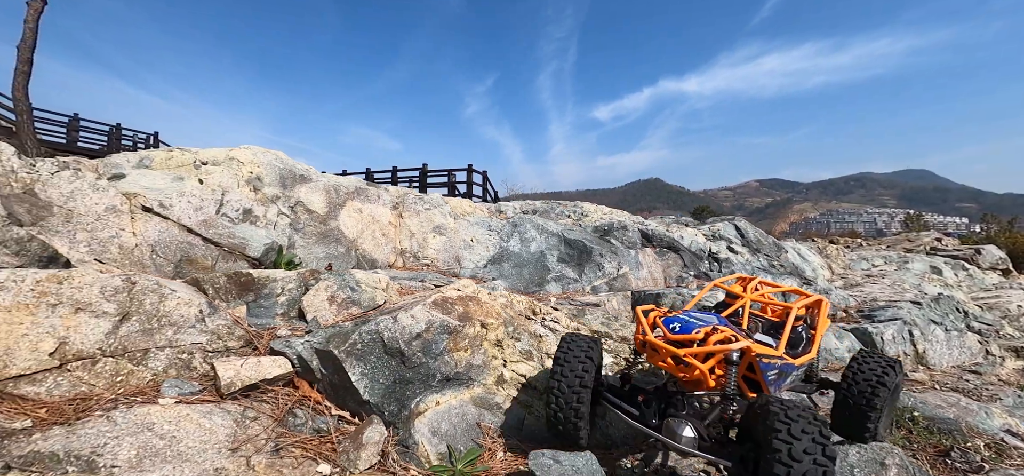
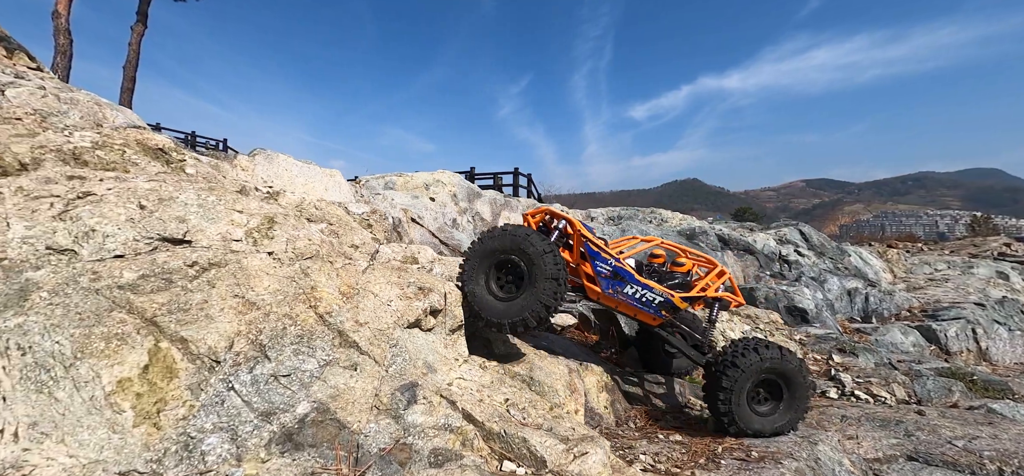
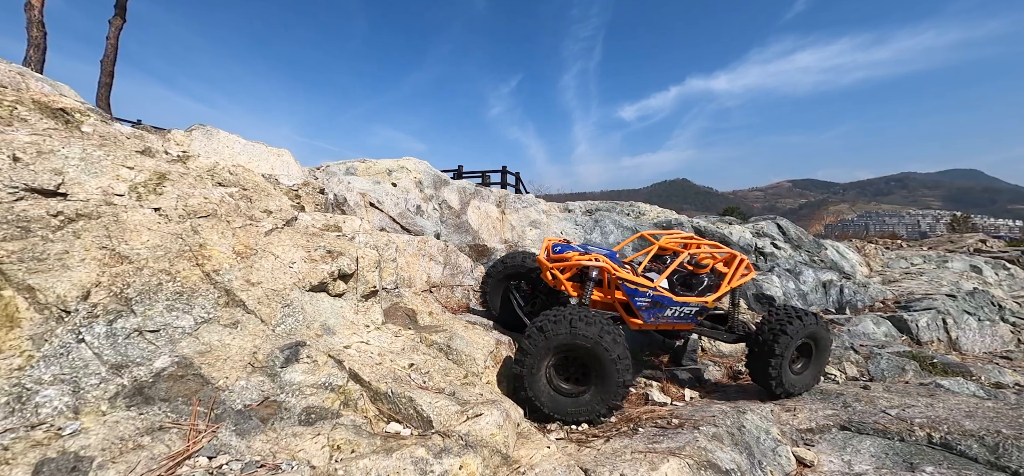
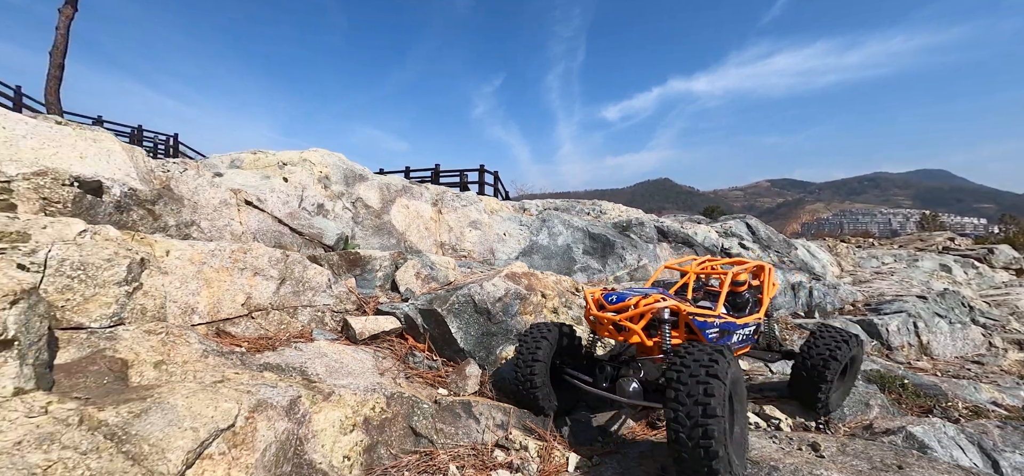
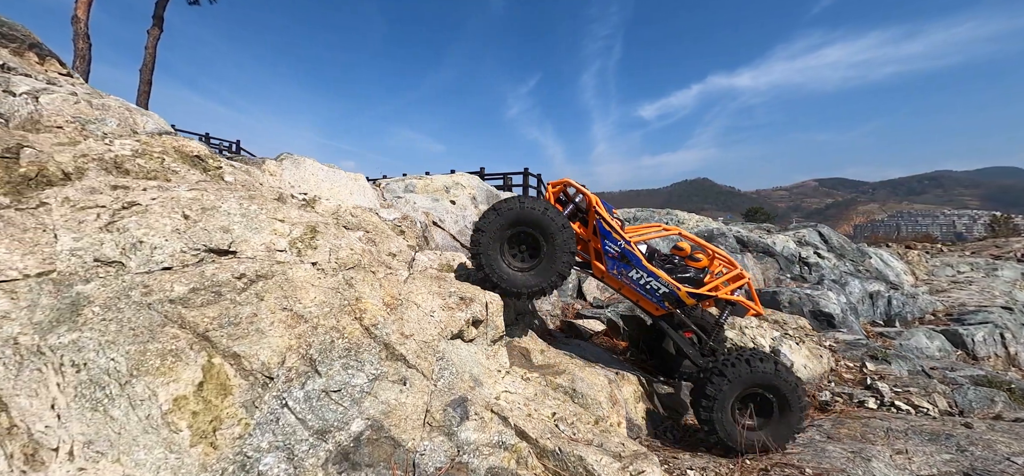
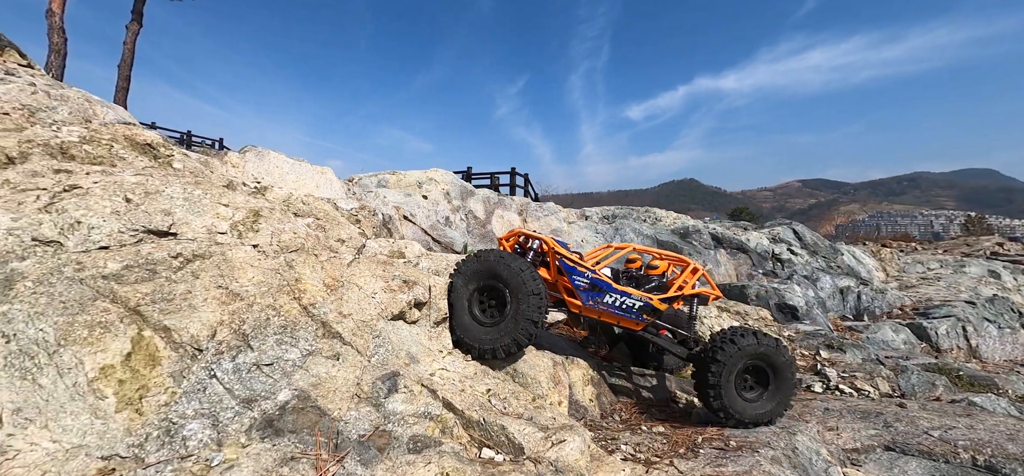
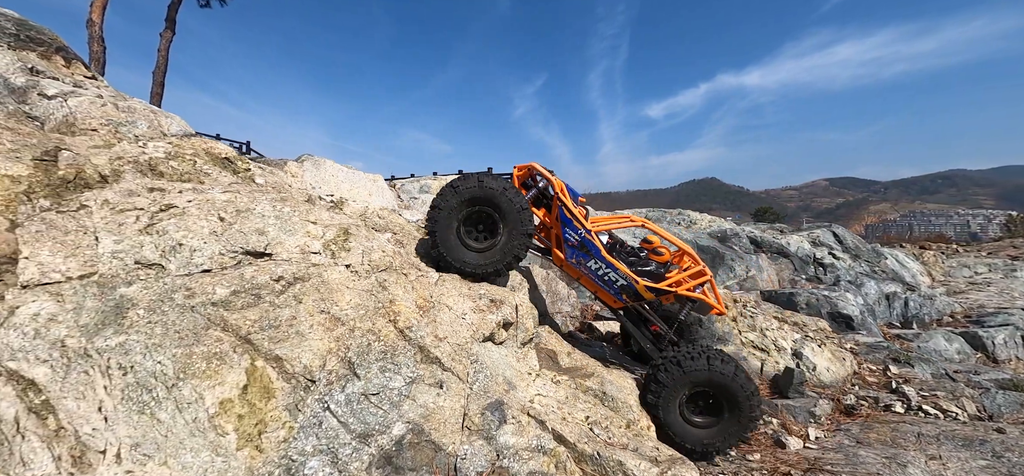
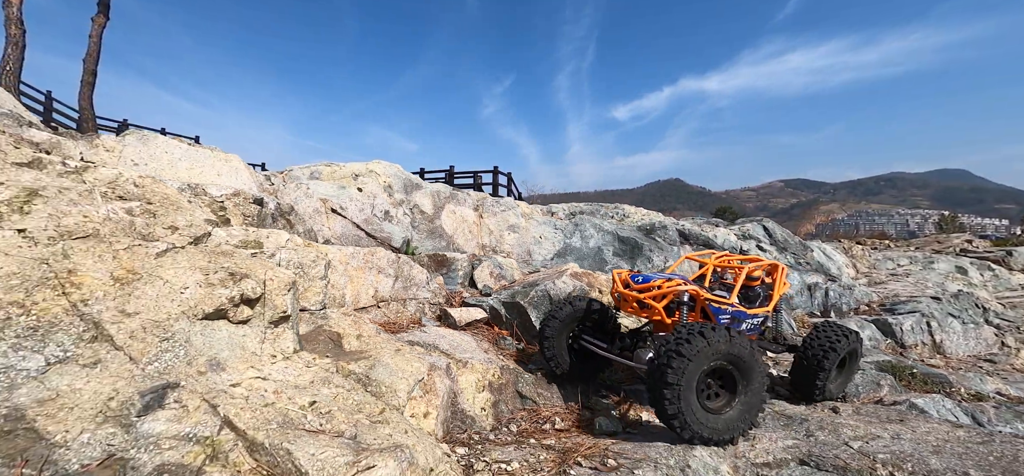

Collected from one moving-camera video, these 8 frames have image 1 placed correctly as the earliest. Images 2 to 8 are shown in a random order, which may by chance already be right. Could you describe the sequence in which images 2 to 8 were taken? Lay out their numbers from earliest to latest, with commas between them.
4, 8, 3, 6, 2, 5, 7
